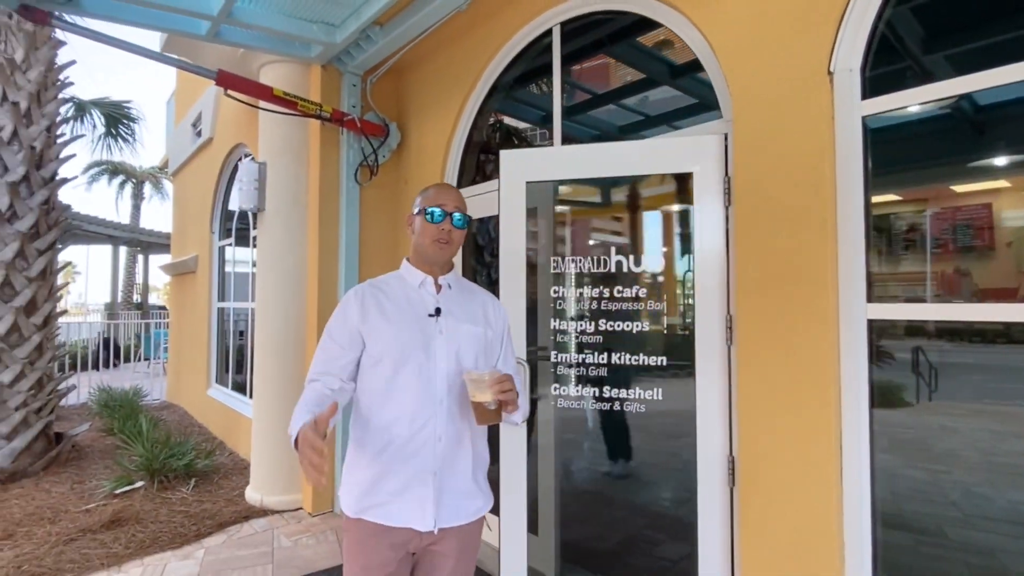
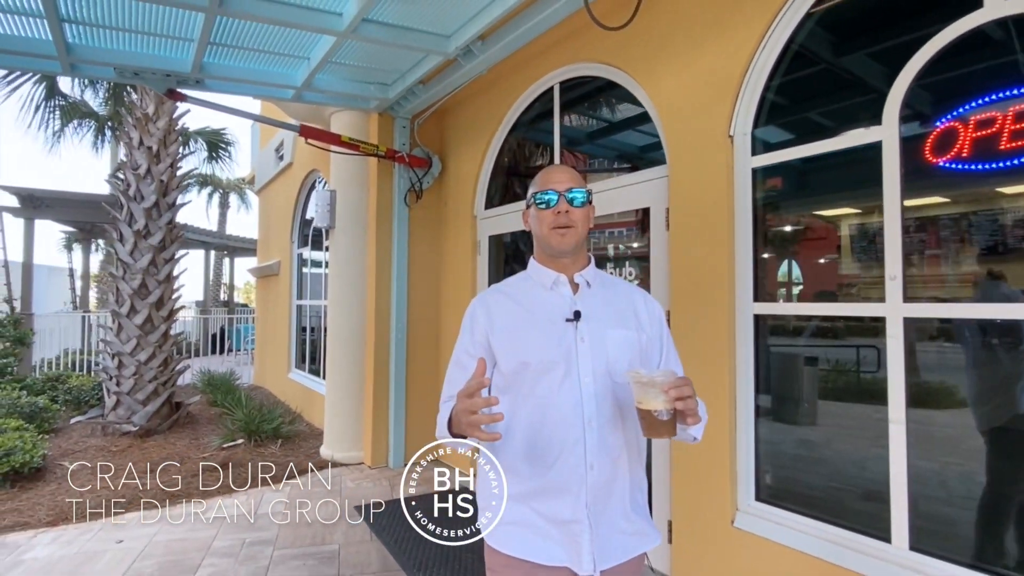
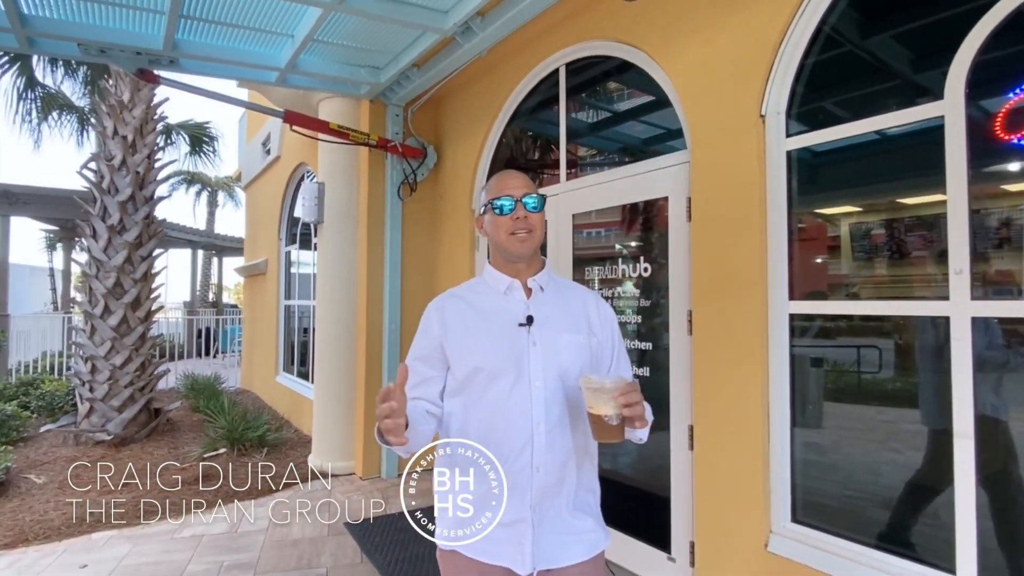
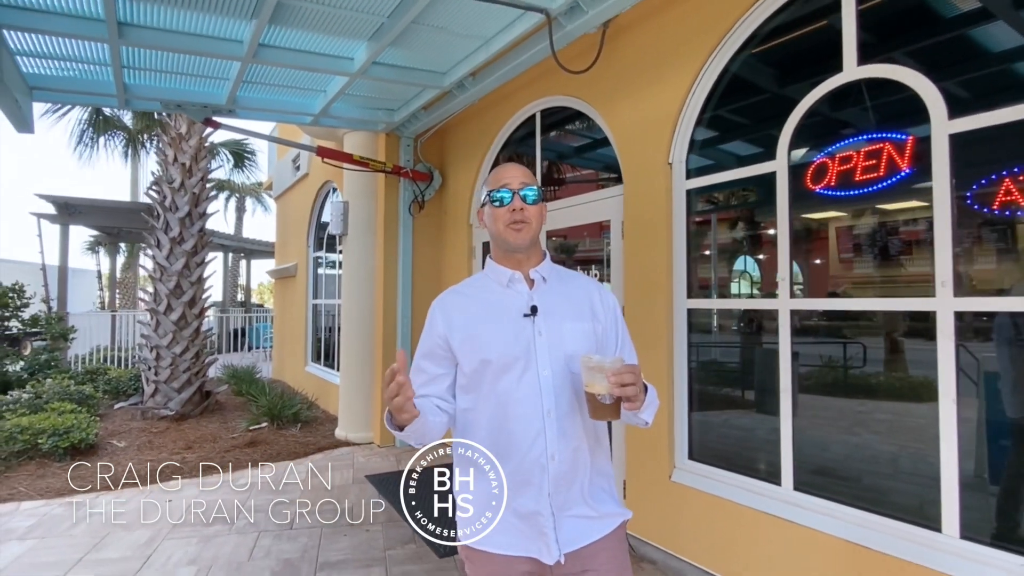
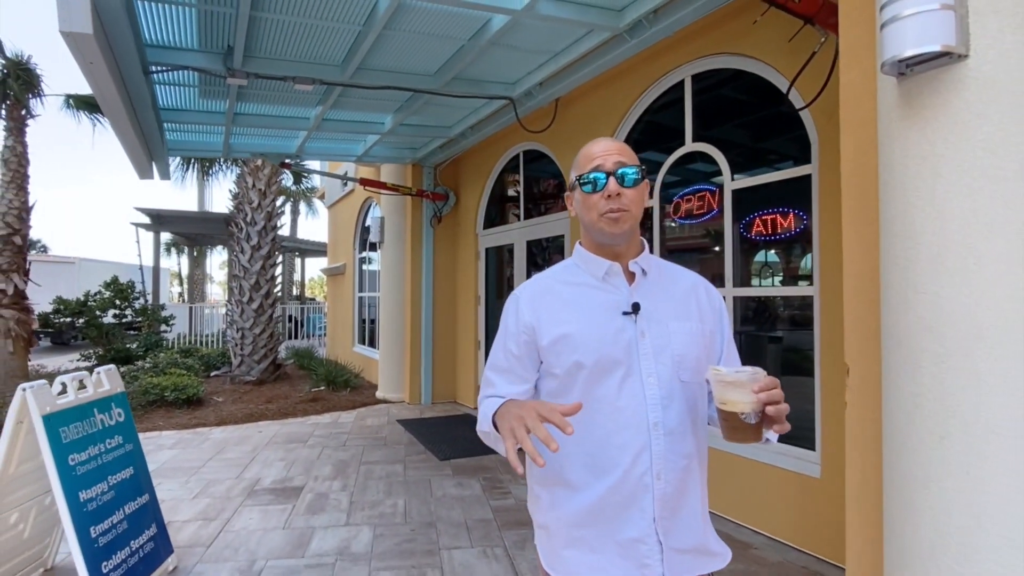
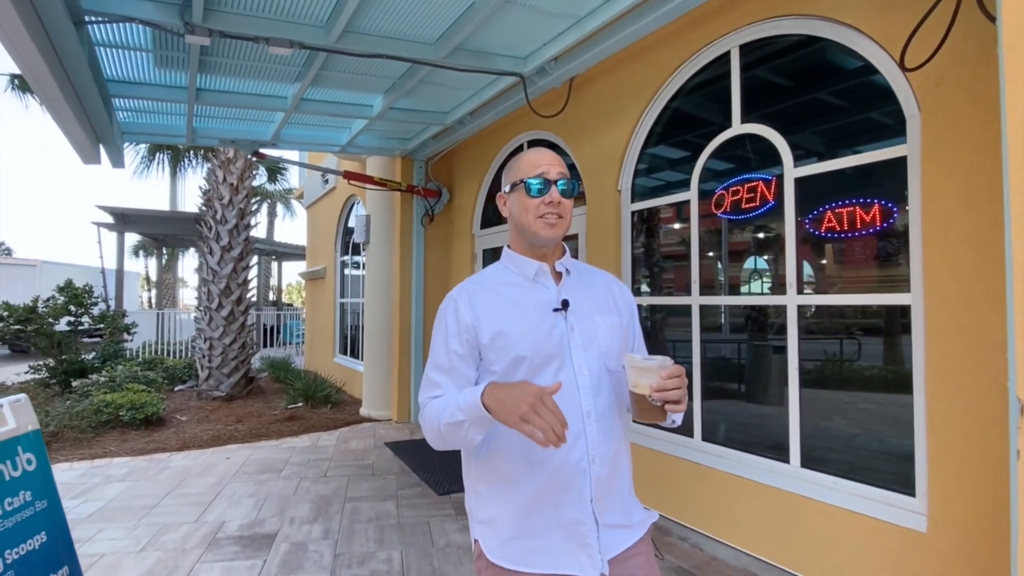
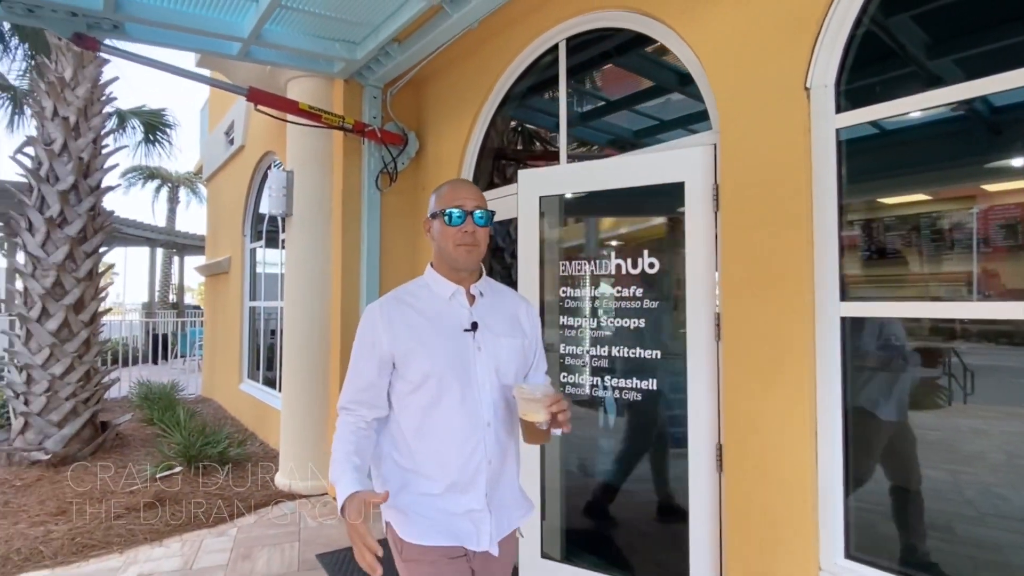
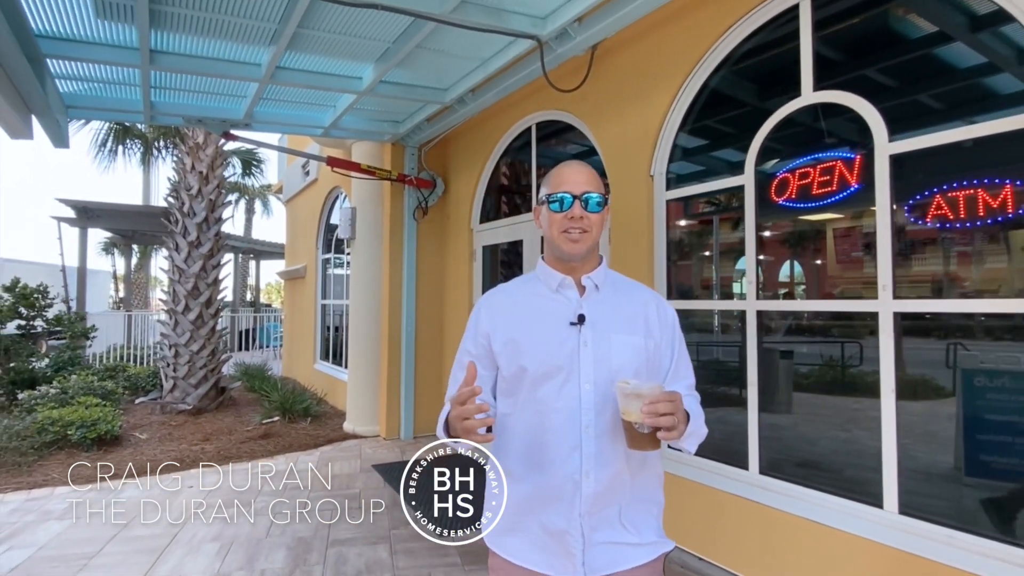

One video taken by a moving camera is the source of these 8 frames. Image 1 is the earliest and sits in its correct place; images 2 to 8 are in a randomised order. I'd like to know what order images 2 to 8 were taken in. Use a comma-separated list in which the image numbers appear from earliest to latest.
7, 3, 2, 4, 8, 6, 5
